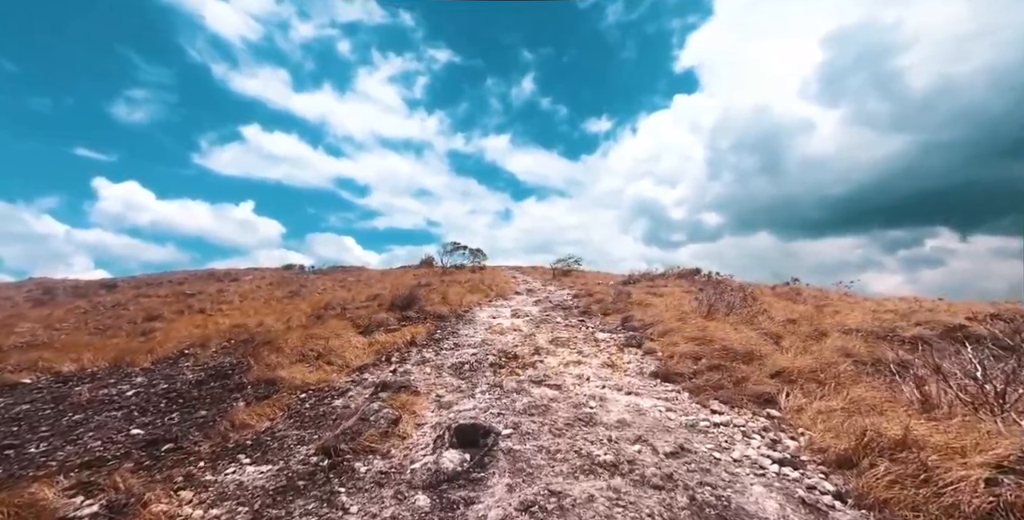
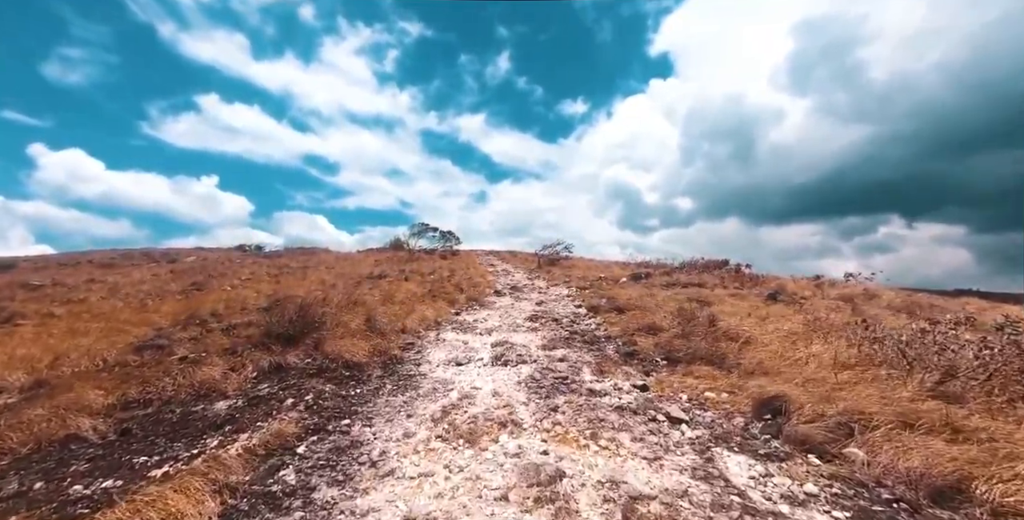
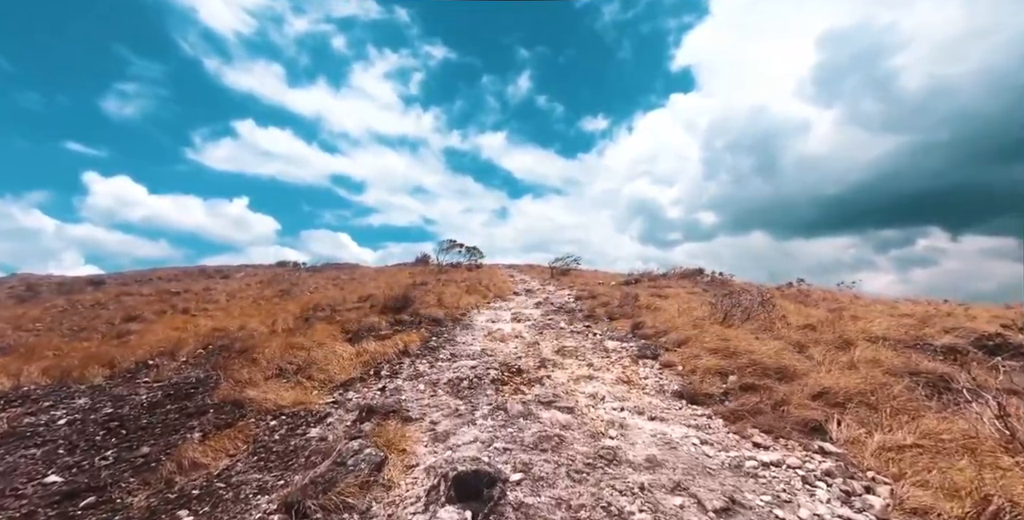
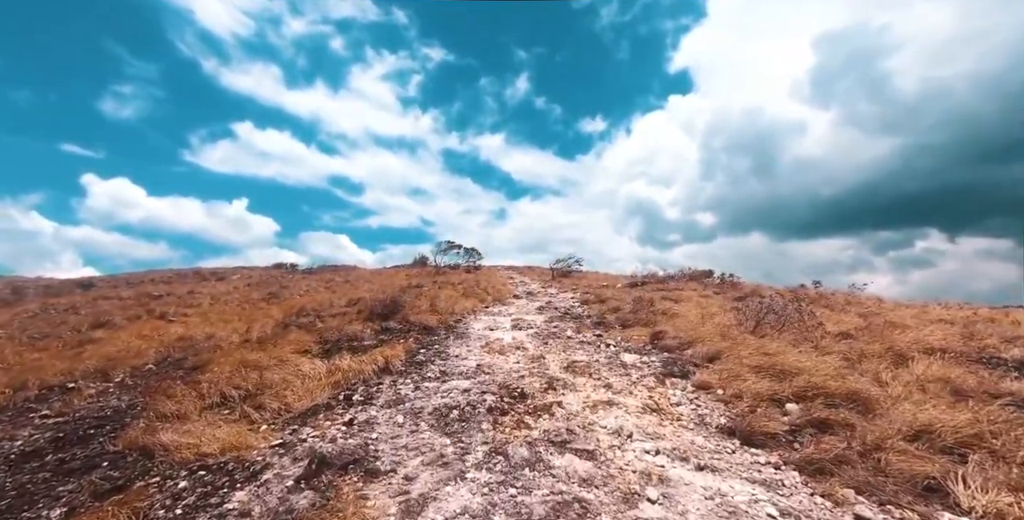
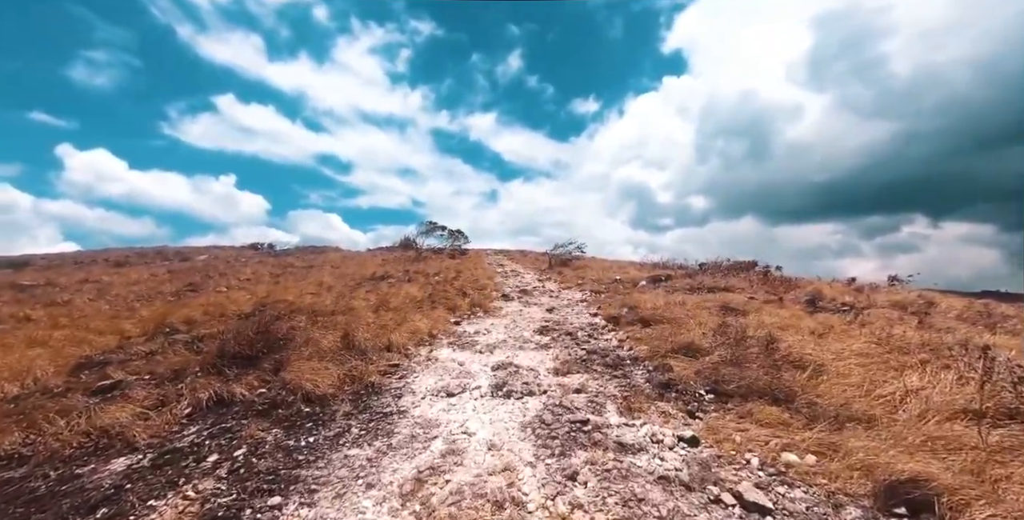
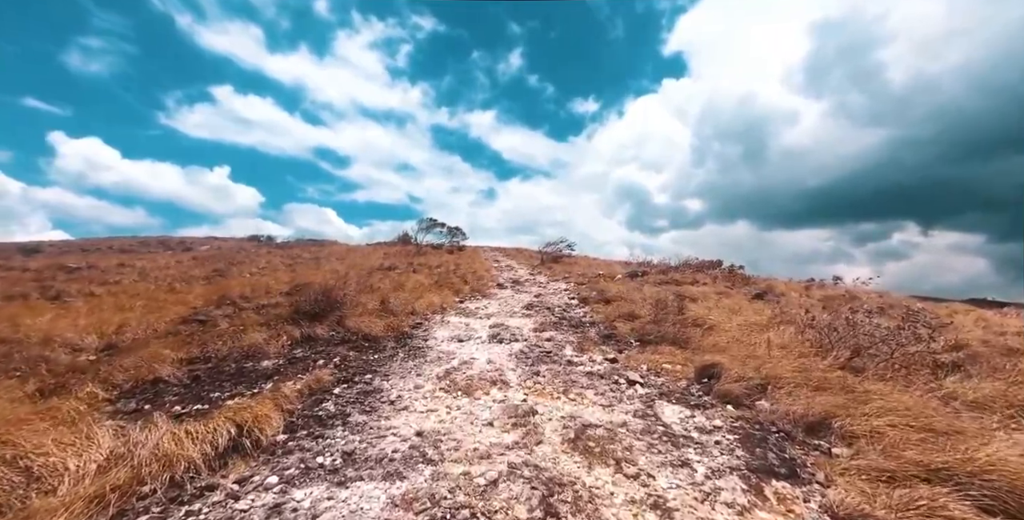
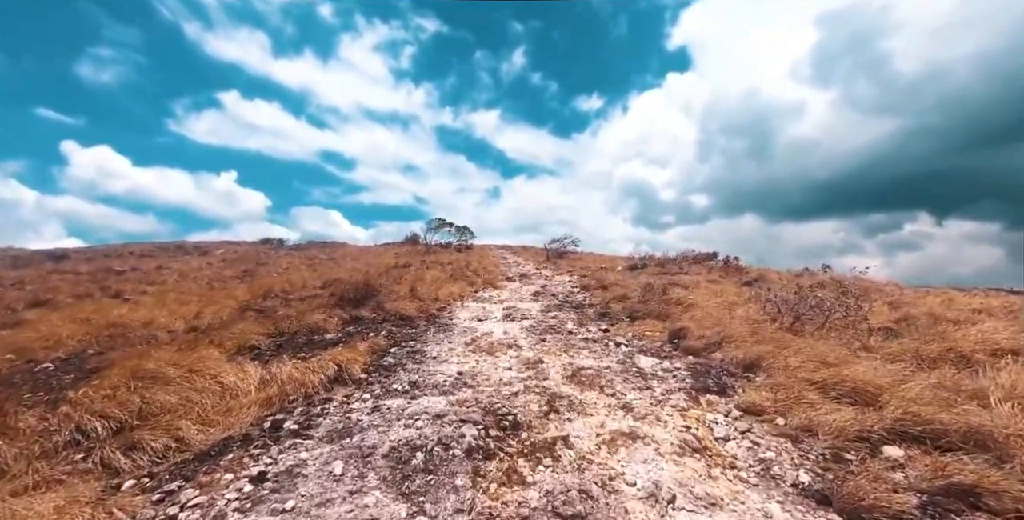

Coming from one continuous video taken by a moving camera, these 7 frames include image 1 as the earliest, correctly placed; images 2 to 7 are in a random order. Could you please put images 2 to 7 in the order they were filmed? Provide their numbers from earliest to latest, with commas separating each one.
3, 4, 7, 6, 2, 5
